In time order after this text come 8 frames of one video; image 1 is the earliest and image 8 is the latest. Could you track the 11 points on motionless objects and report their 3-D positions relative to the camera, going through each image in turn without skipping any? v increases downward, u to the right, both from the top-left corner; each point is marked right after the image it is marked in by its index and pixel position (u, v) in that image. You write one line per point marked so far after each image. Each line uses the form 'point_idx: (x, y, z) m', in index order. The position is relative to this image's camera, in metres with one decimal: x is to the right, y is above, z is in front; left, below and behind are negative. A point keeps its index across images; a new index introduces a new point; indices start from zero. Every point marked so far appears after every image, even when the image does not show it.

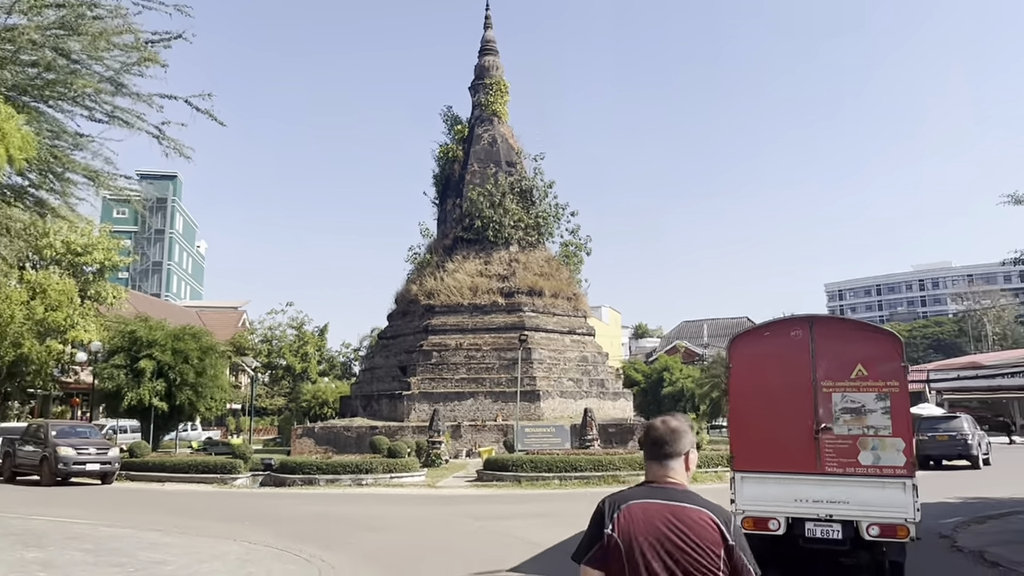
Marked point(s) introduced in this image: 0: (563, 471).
0: (+1.4, -3.4, +11.4) m
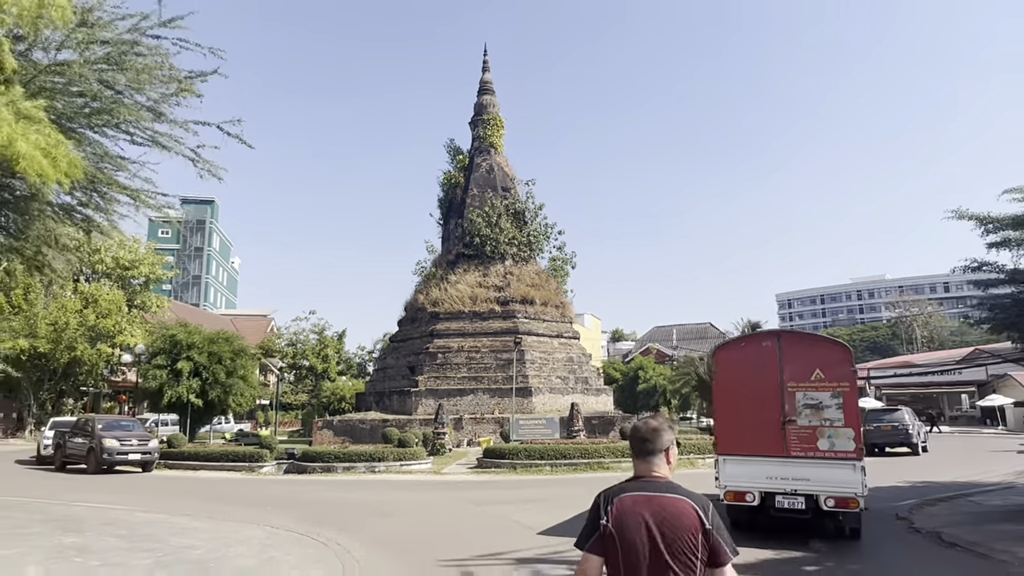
0: (+1.0, -3.8, +14.2) m
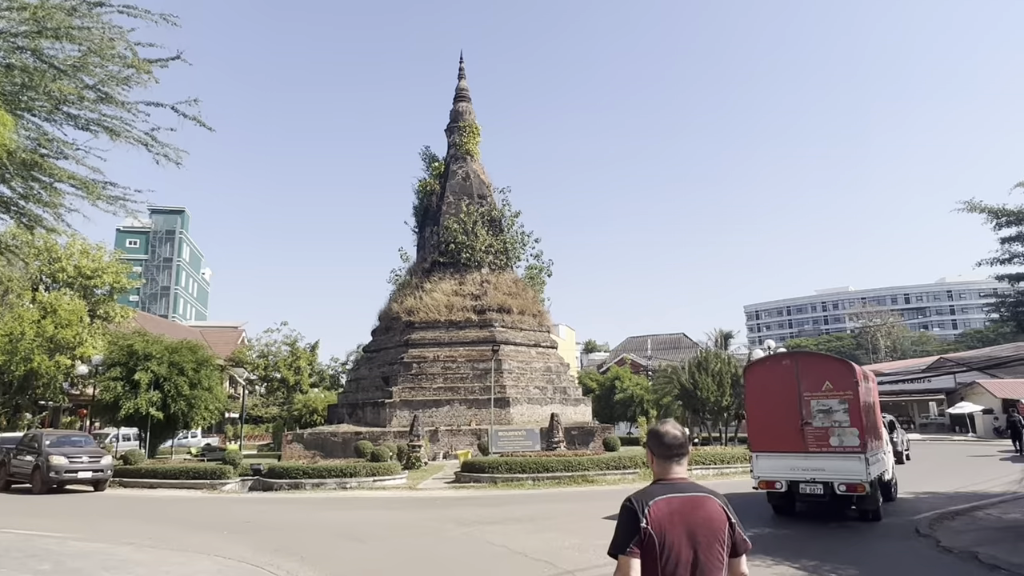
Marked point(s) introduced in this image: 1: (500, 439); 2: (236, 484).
0: (+0.5, -3.9, +13.7) m
1: (-0.3, -4.1, +17.3) m
2: (-6.0, -4.3, +13.9) m
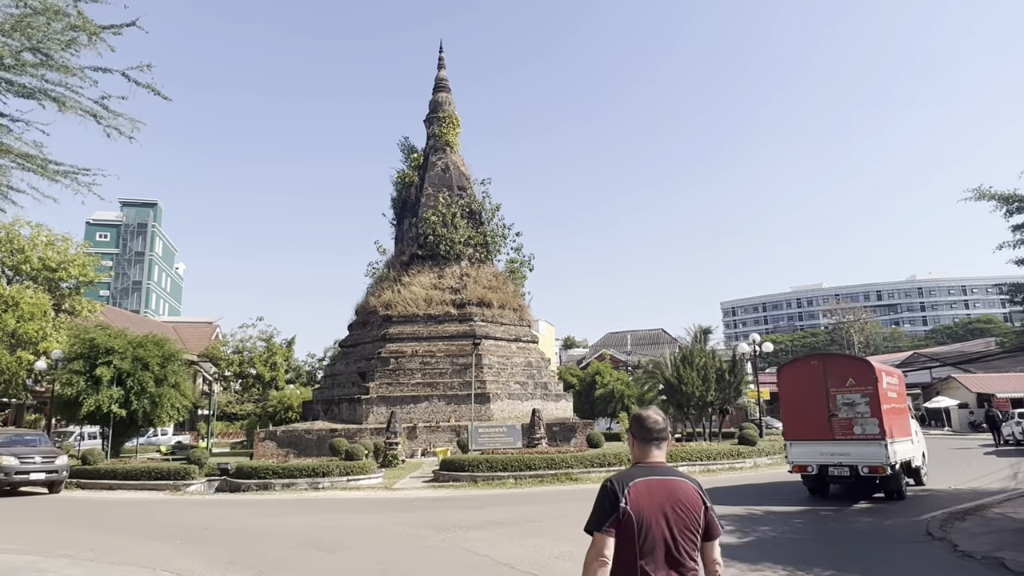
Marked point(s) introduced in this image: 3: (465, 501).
0: (+0.1, -3.8, +13.3) m
1: (-0.8, -3.9, +16.8) m
2: (-6.4, -4.1, +13.3) m
3: (-0.8, -3.6, +10.8) m
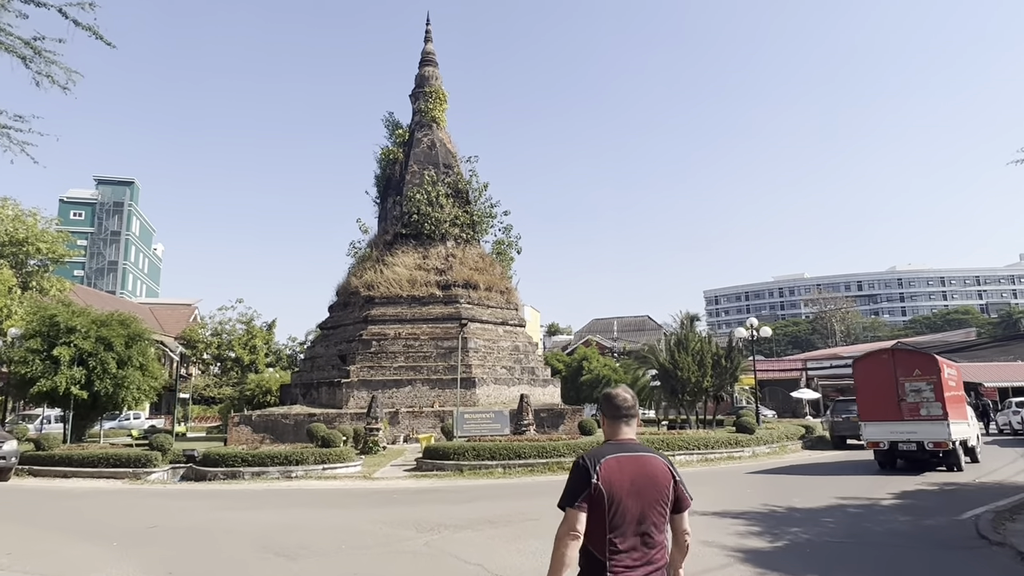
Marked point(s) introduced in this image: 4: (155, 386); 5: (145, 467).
0: (-0.1, -3.4, +12.6) m
1: (-1.1, -3.4, +16.1) m
2: (-6.7, -3.6, +12.5) m
3: (-0.9, -3.2, +10.1) m
4: (-10.7, -3.0, +19.4) m
5: (-7.0, -3.4, +12.3) m
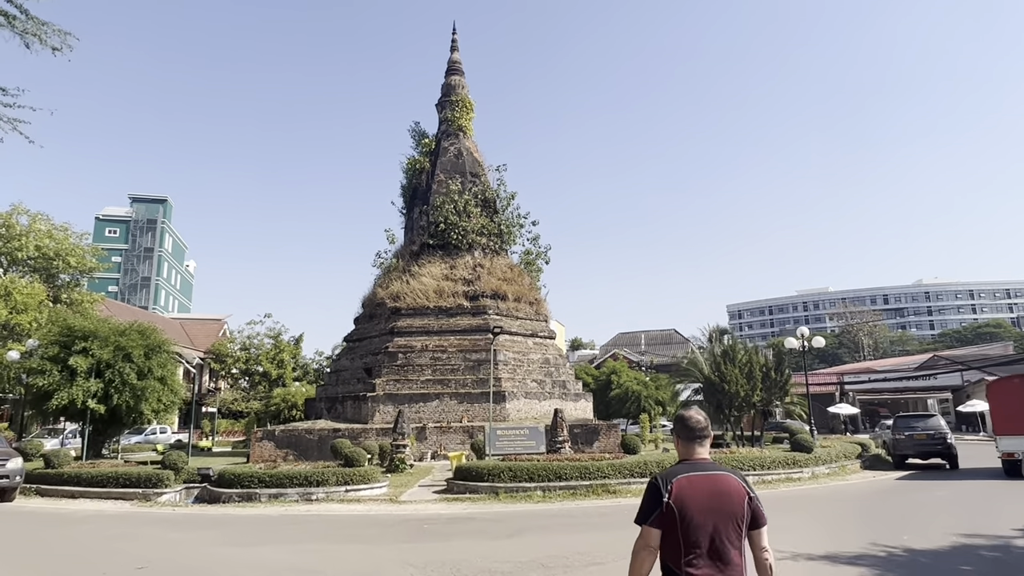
0: (+0.5, -3.5, +11.7) m
1: (-0.3, -3.6, +15.2) m
2: (-6.0, -3.7, +11.8) m
3: (-0.4, -3.3, +9.2) m
4: (-9.8, -3.3, +18.9) m
5: (-6.3, -3.6, +11.7) m
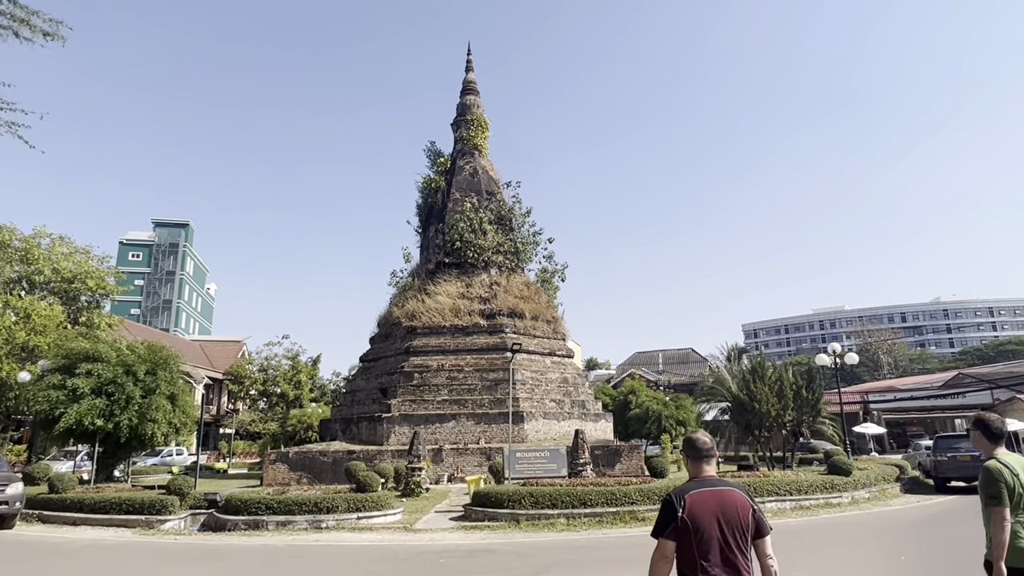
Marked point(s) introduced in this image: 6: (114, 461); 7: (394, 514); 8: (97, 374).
0: (+0.9, -3.7, +11.1) m
1: (+0.1, -3.9, +14.7) m
2: (-5.7, -4.0, +11.4) m
3: (-0.1, -3.5, +8.7) m
4: (-9.3, -3.9, +18.6) m
5: (-6.0, -3.9, +11.3) m
6: (-11.0, -4.8, +18.0) m
7: (-2.1, -3.9, +11.4) m
8: (-10.5, -2.3, +16.9) m
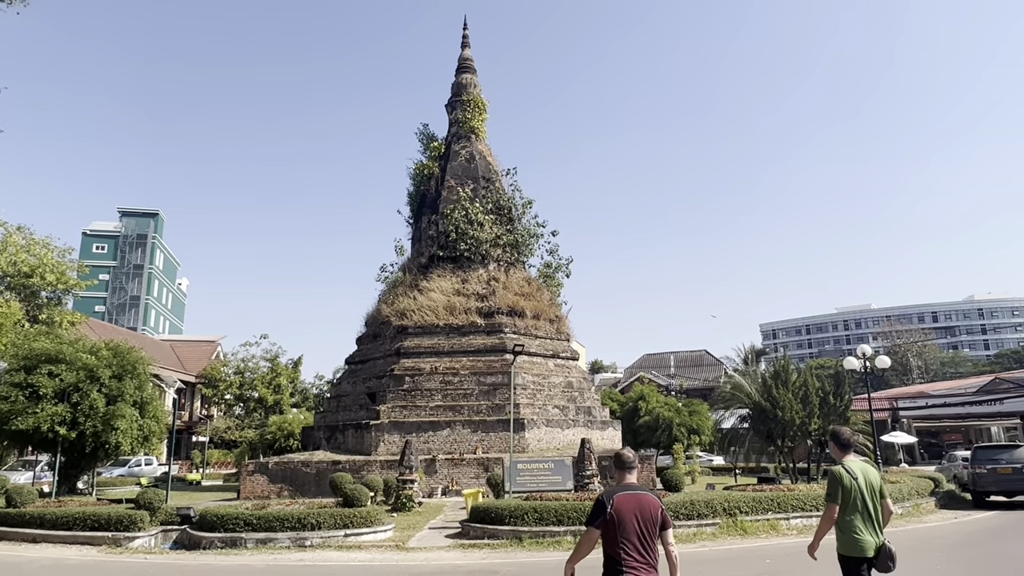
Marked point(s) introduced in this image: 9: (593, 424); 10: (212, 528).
0: (+0.9, -3.7, +10.2) m
1: (+0.1, -3.9, +13.8) m
2: (-5.6, -4.0, +10.4) m
3: (0.0, -3.4, +7.8) m
4: (-9.3, -3.8, +17.6) m
5: (-6.0, -3.8, +10.3) m
6: (-11.0, -4.7, +17.0) m
7: (-2.0, -3.9, +10.5) m
8: (-10.6, -2.3, +15.9) m
9: (+2.3, -4.2, +19.9) m
10: (-4.6, -3.7, +10.1) m
